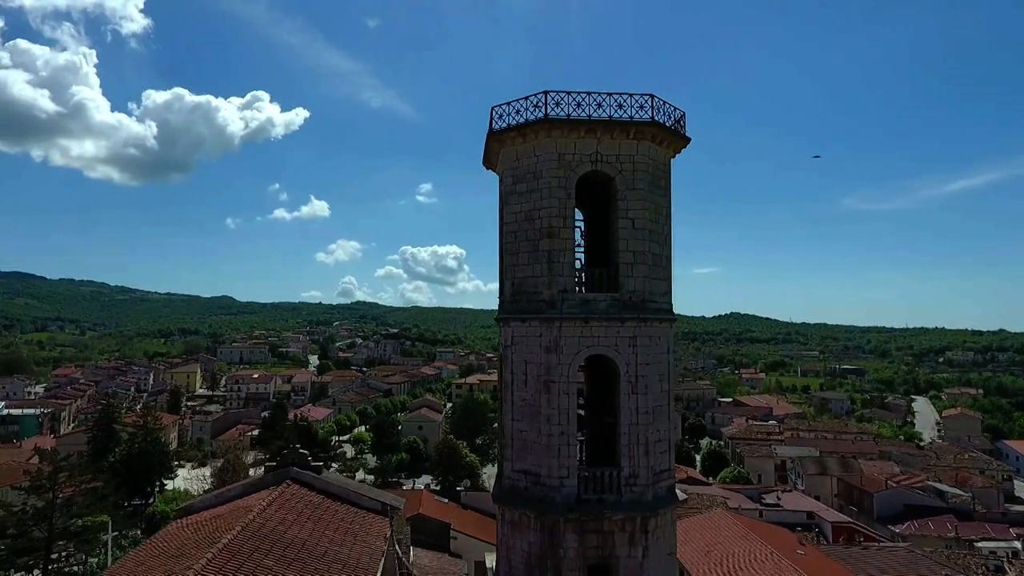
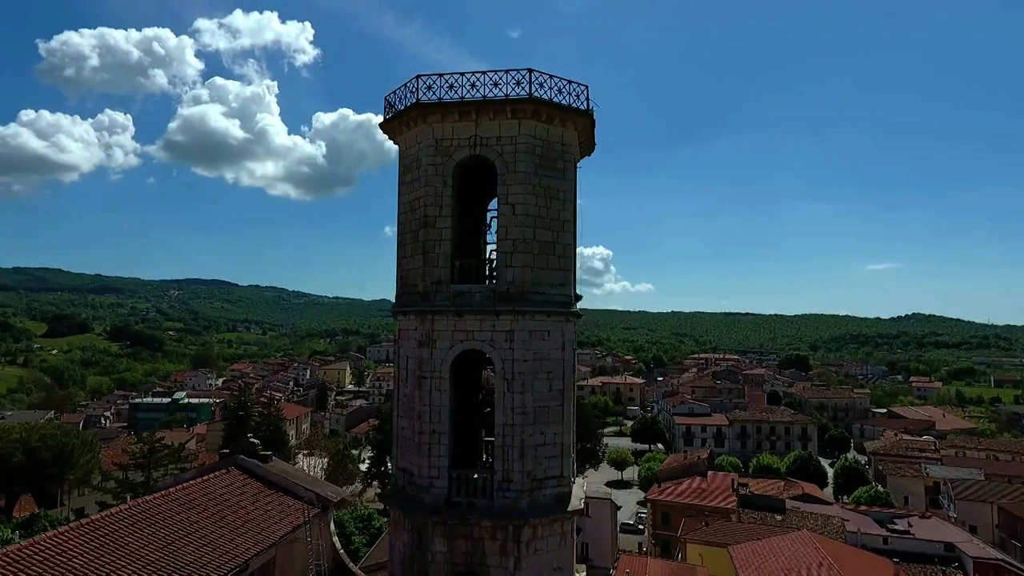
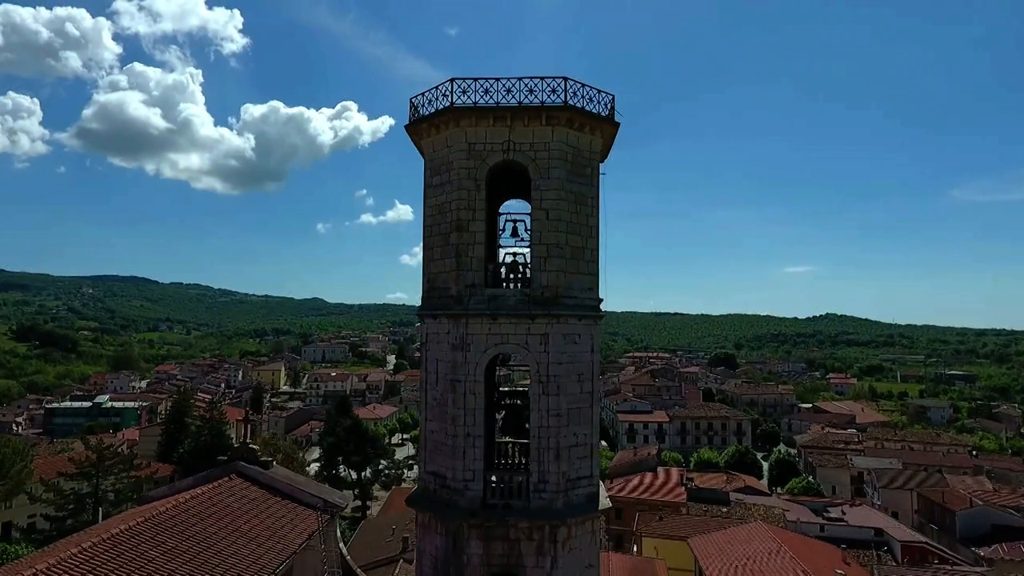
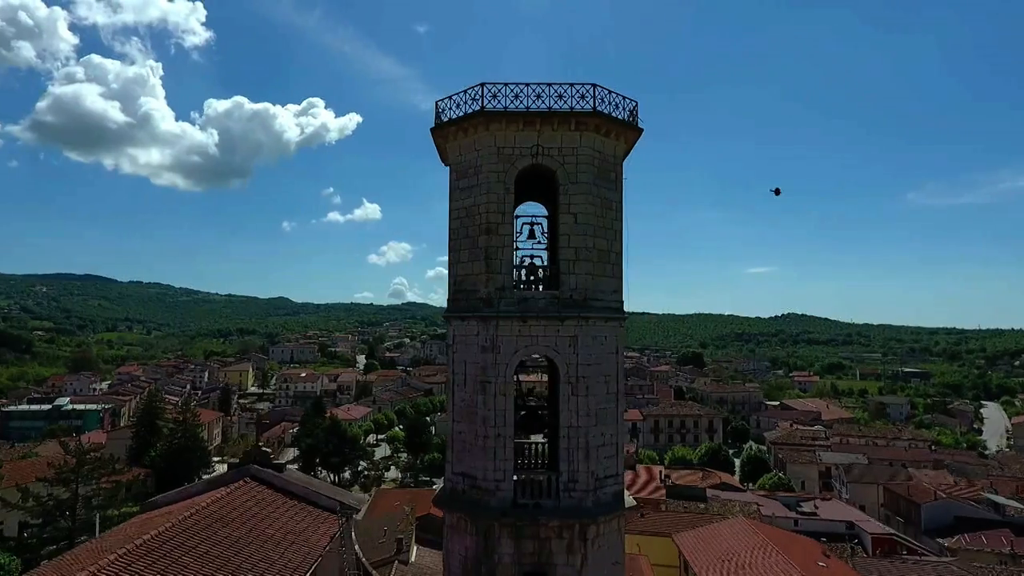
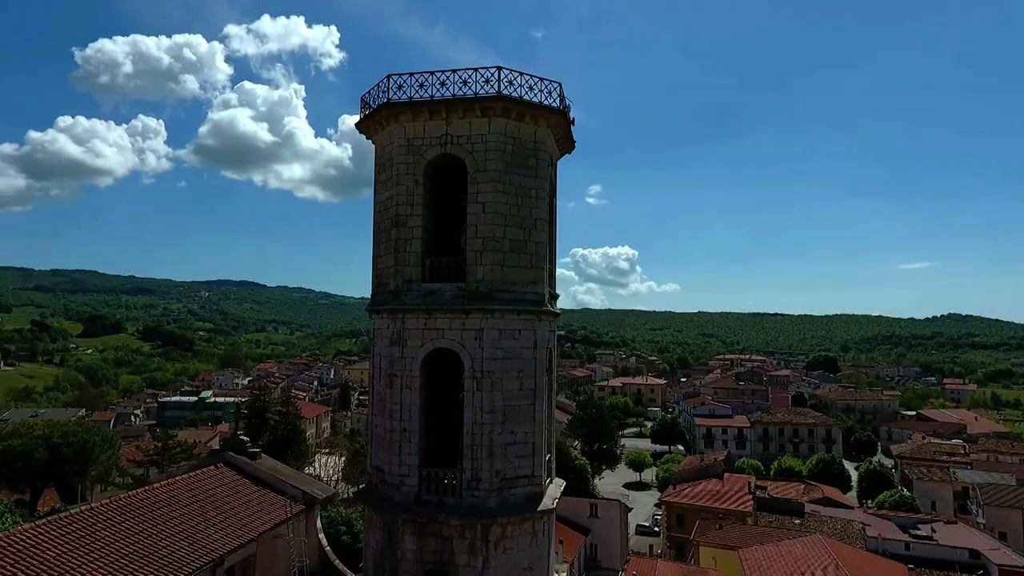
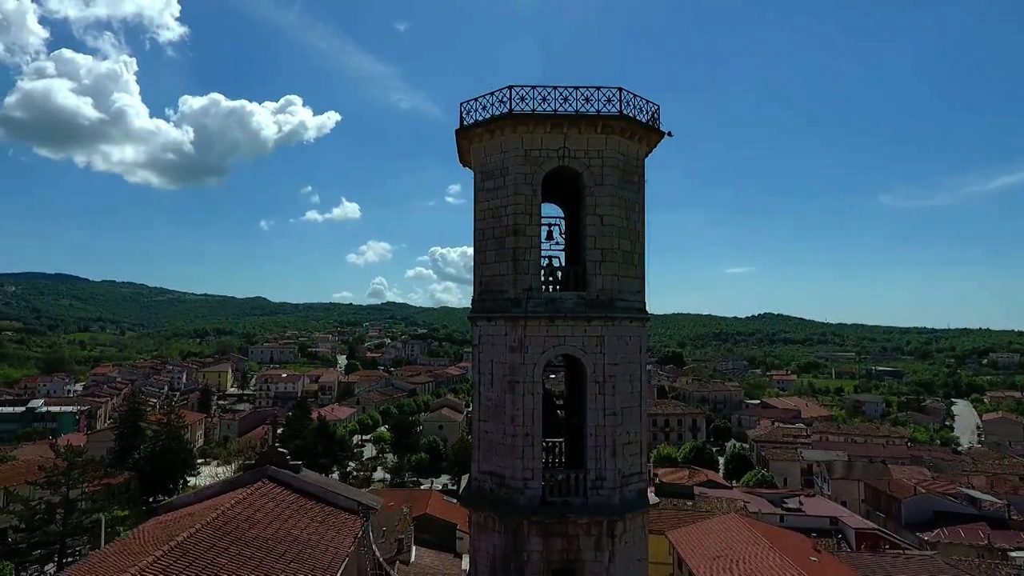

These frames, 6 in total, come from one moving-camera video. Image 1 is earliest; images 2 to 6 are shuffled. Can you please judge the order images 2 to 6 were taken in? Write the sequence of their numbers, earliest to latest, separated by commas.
6, 4, 3, 2, 5
